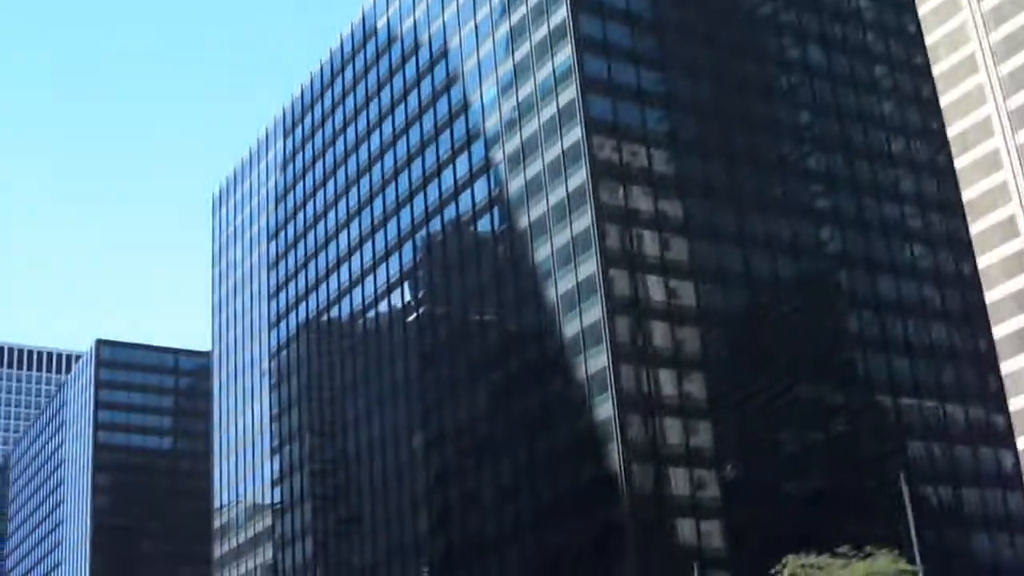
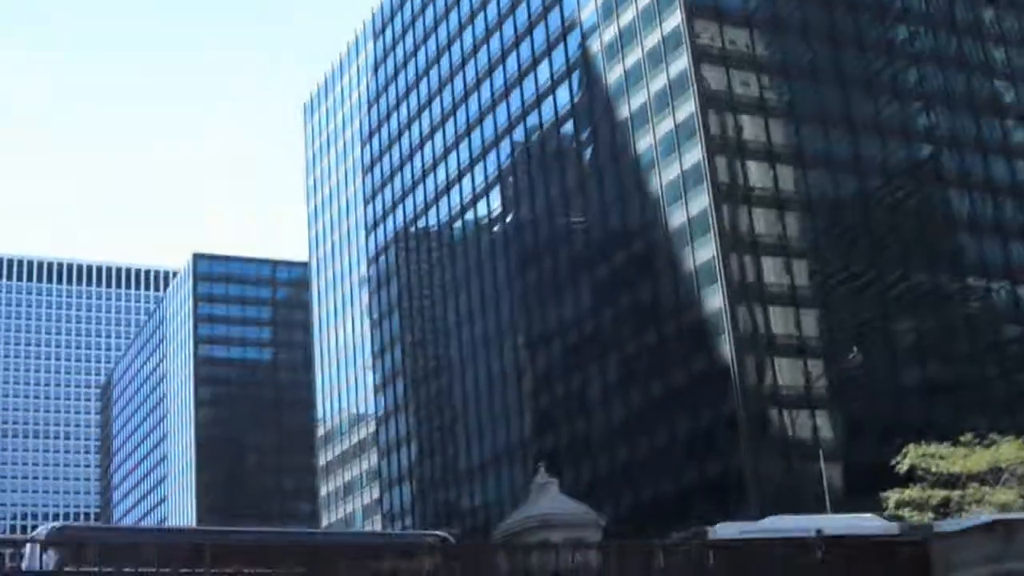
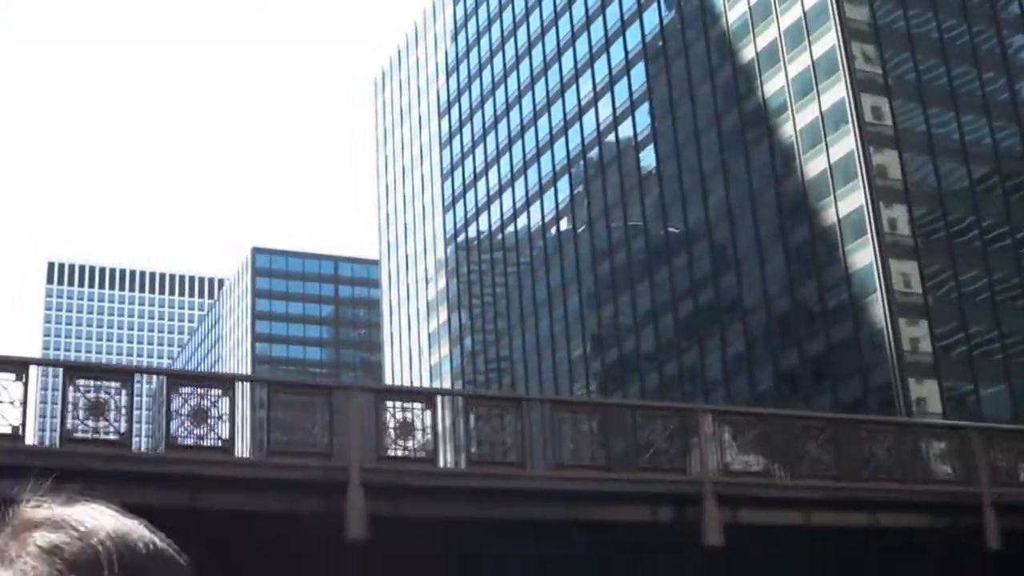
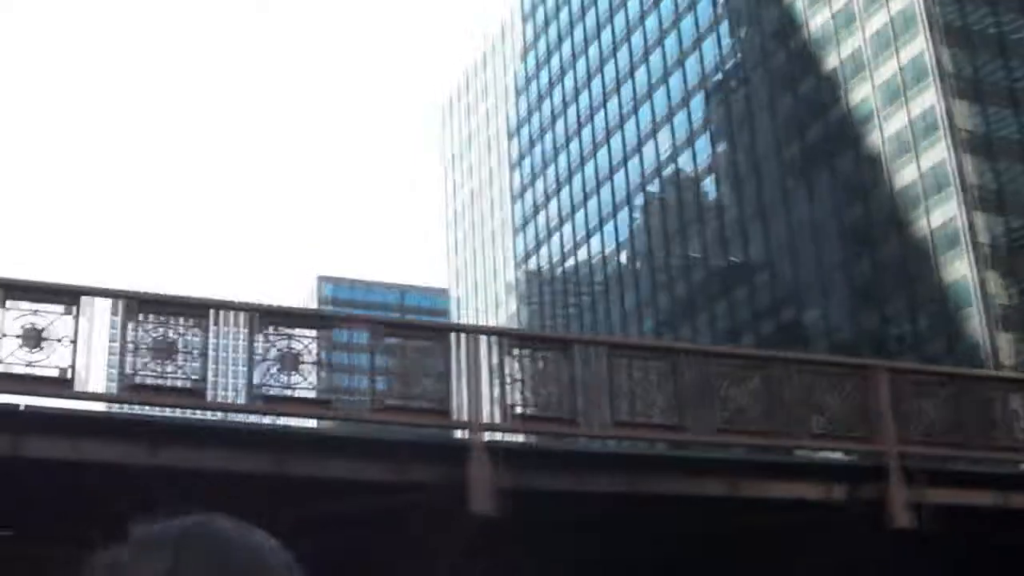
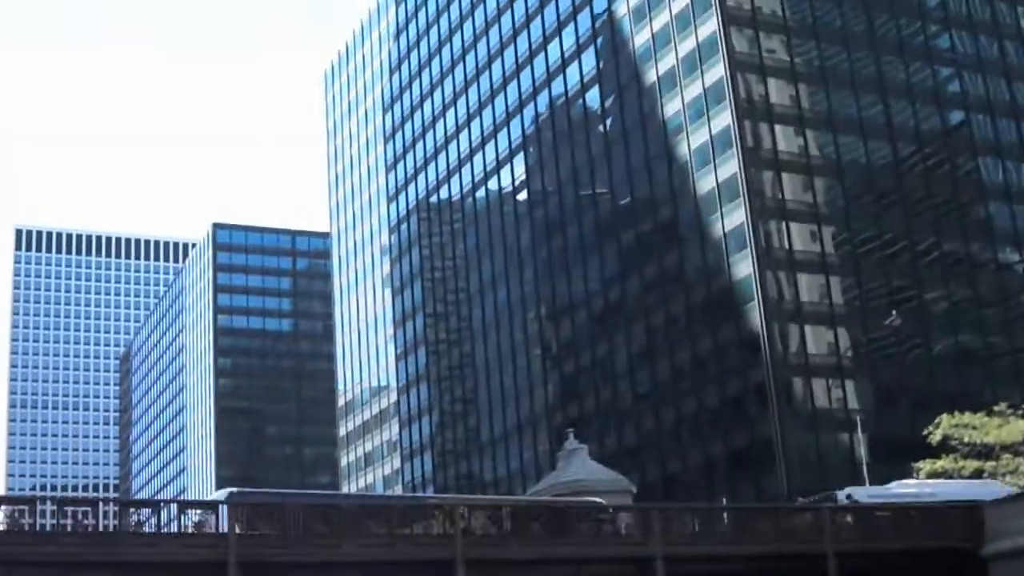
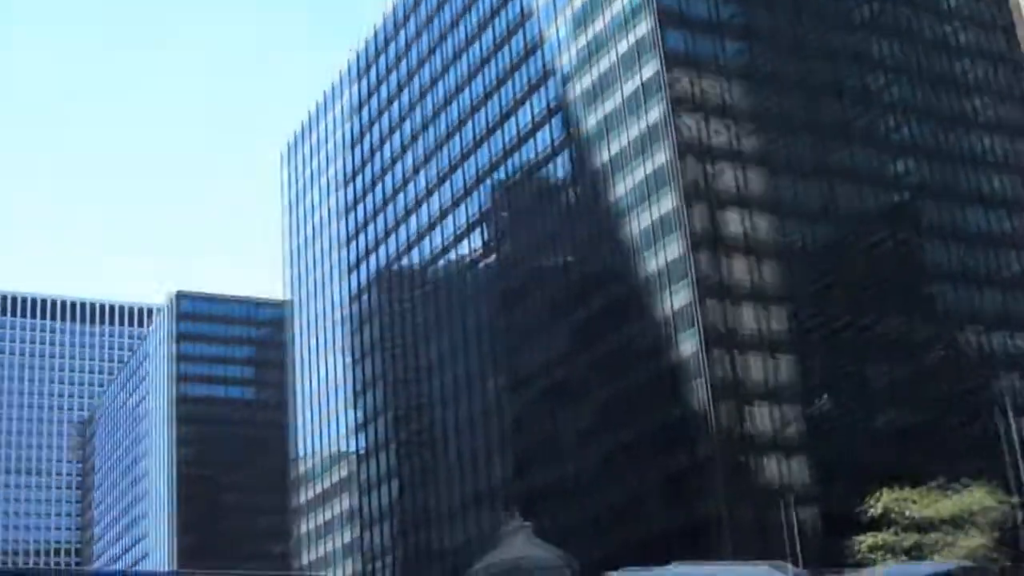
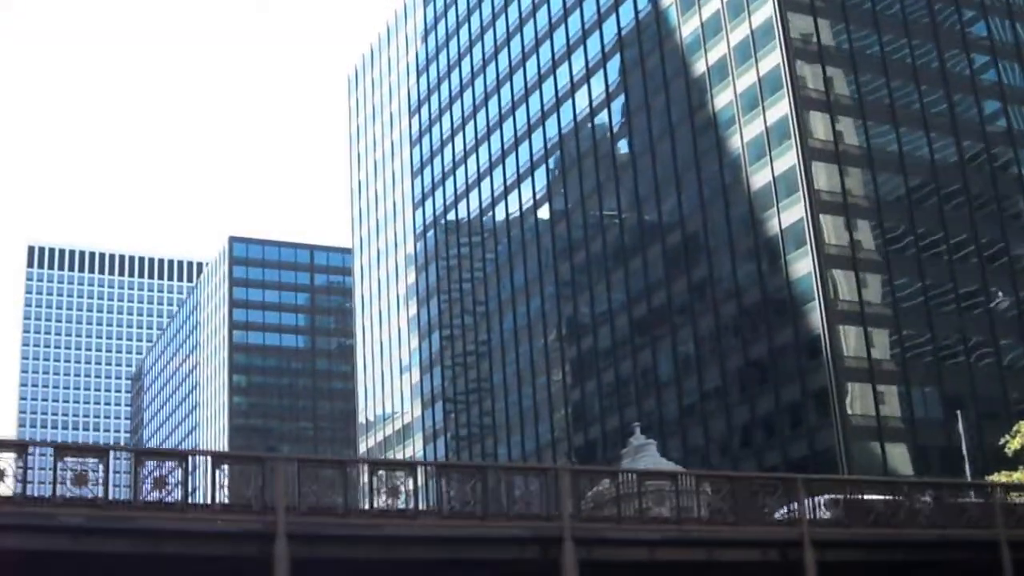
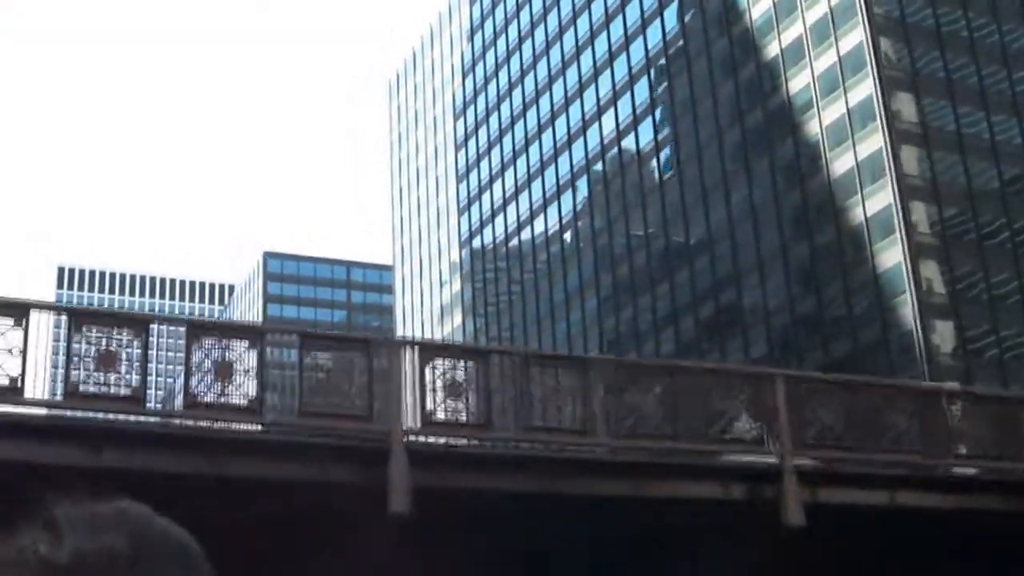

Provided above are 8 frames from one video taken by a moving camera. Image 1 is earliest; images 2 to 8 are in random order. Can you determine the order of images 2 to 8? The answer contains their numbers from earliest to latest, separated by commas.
6, 2, 5, 7, 3, 8, 4
